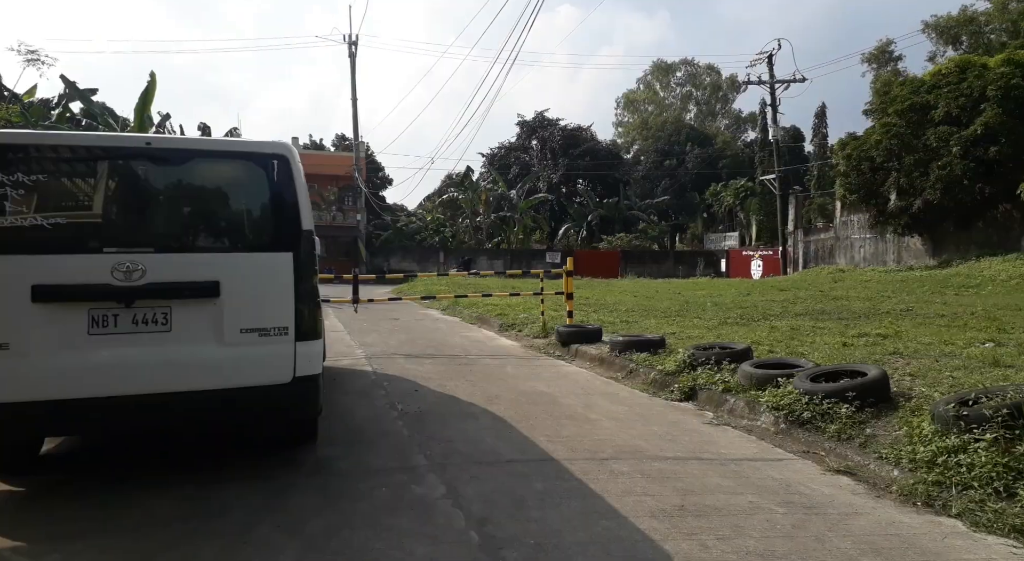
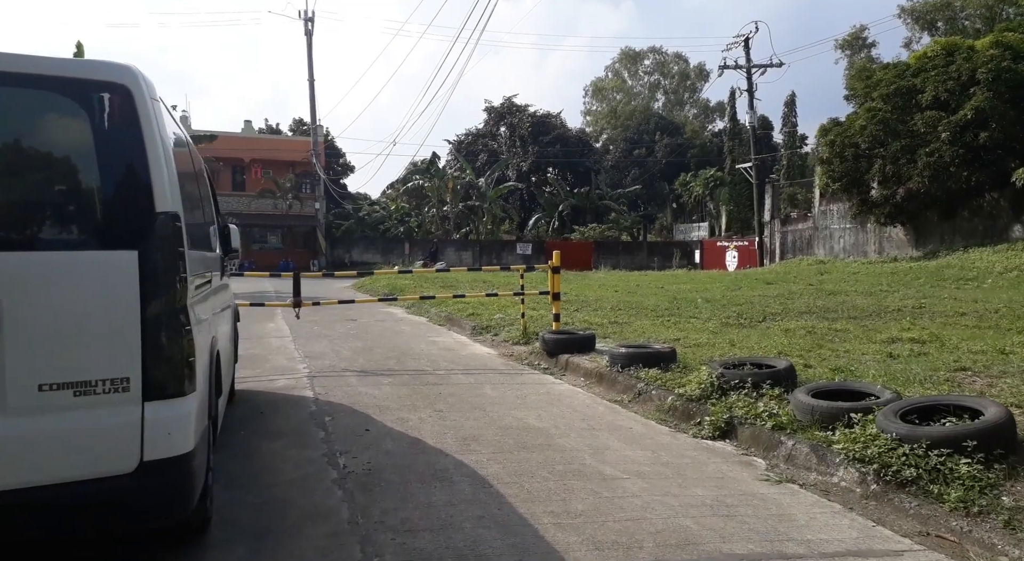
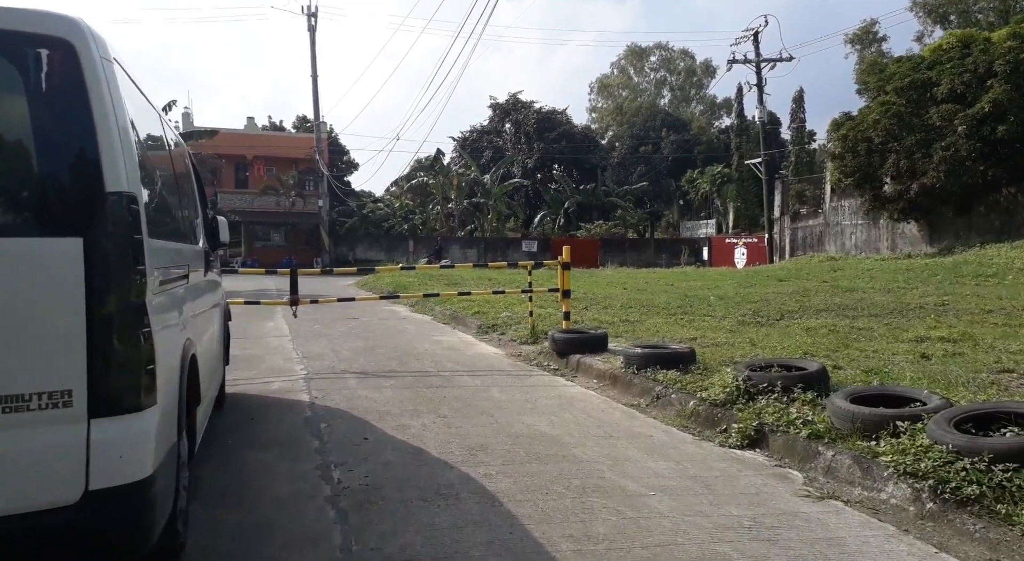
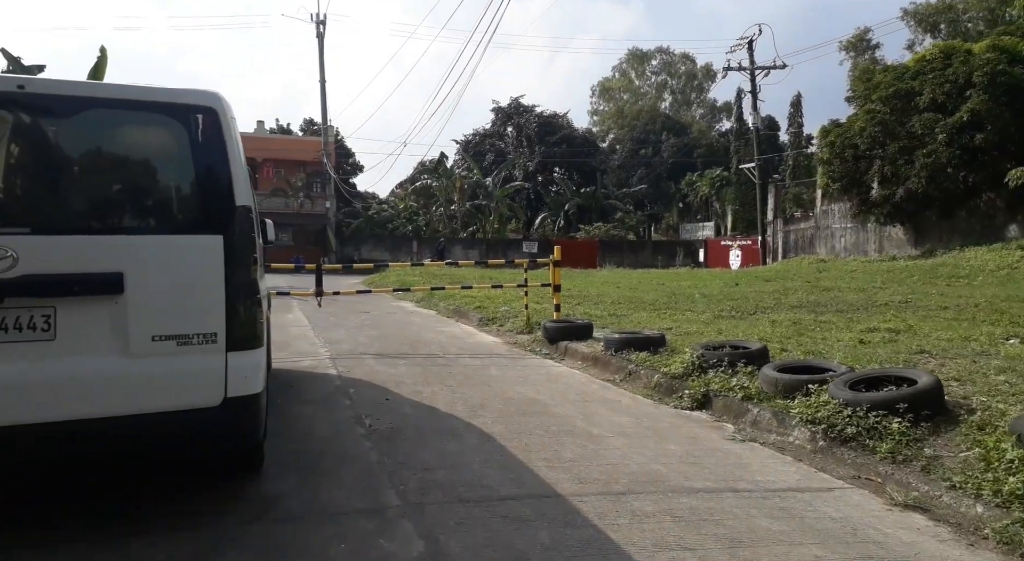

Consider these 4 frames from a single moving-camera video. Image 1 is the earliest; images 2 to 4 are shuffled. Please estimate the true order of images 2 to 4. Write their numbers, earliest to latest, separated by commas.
4, 2, 3
